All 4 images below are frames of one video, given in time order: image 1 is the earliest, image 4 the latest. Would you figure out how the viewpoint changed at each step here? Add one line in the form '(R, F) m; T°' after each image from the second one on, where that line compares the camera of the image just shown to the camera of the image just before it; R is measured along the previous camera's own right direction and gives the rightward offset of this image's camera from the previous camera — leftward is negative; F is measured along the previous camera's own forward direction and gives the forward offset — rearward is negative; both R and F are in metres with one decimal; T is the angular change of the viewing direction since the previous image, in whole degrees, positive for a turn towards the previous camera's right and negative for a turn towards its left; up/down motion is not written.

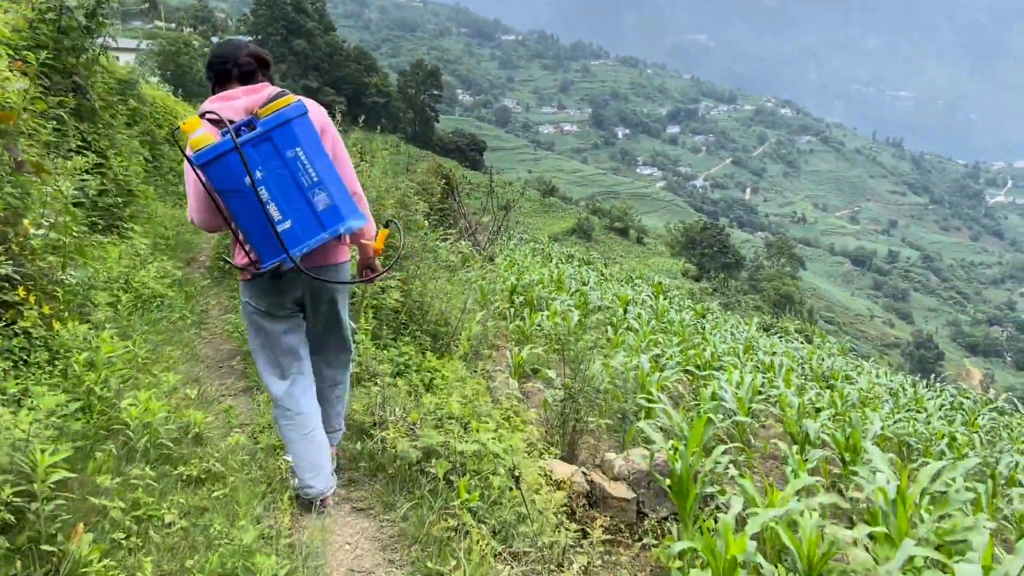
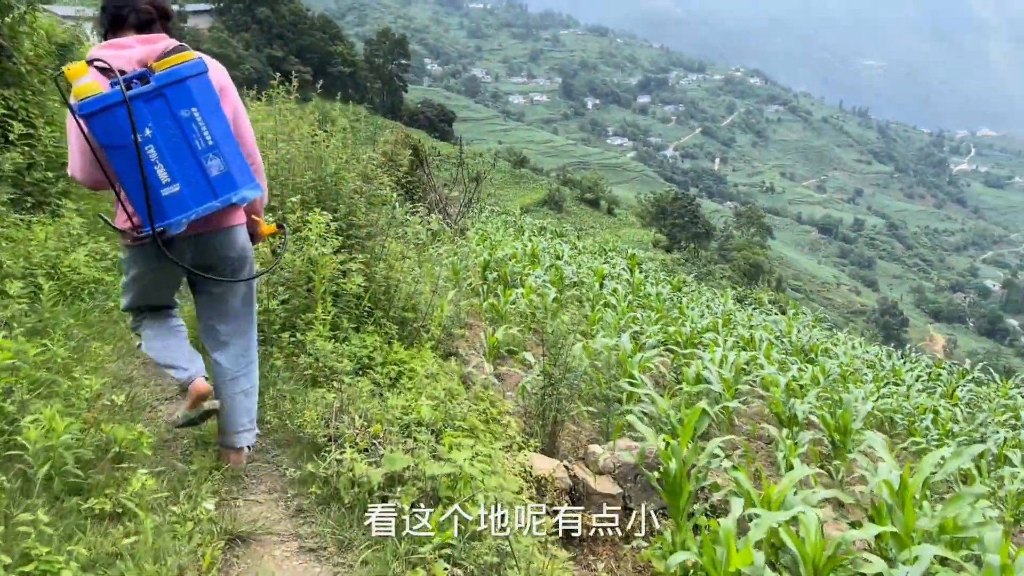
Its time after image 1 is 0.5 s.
(0.0, +0.3) m; +2°
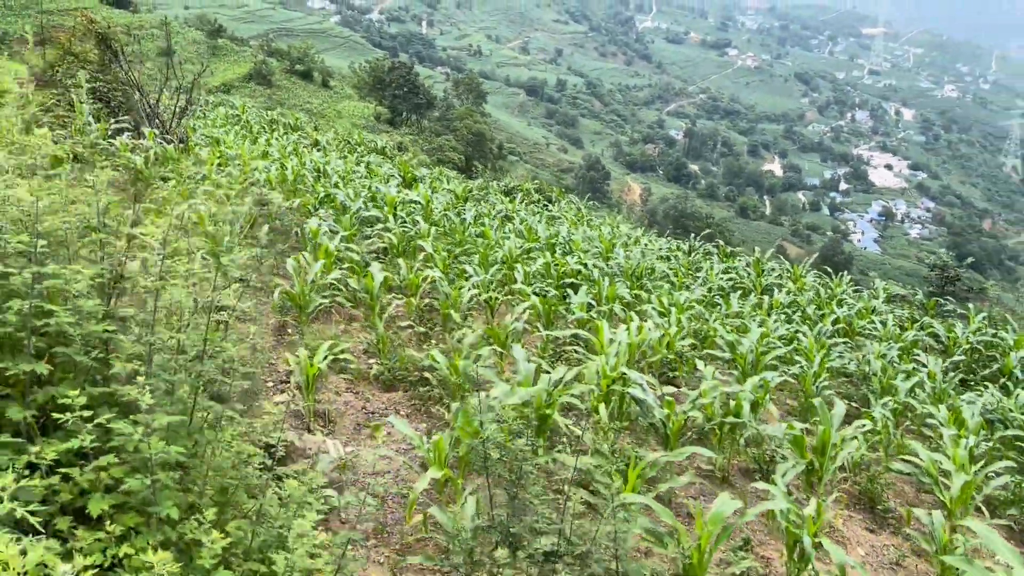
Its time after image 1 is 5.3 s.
(-0.4, +1.8) m; +18°
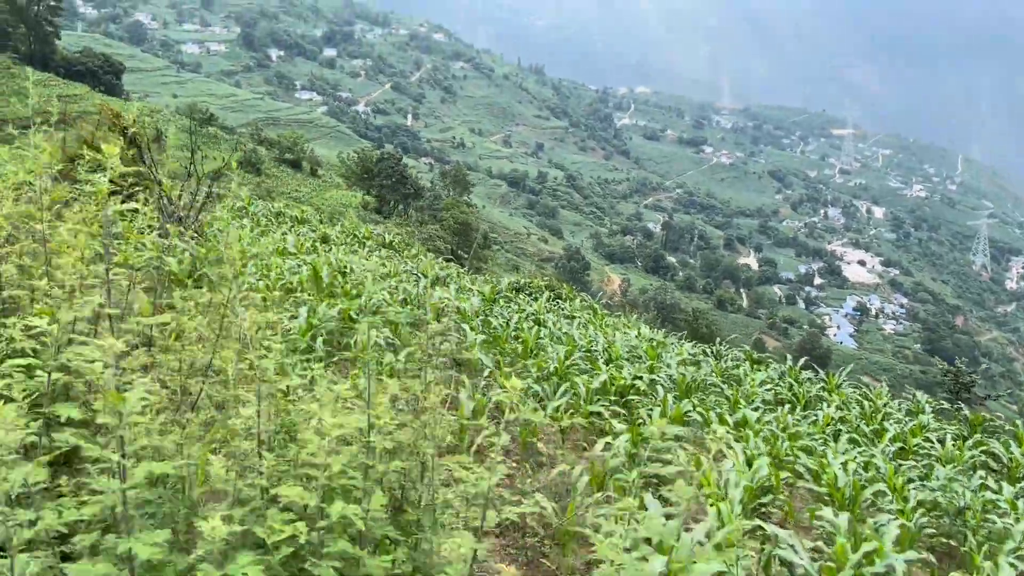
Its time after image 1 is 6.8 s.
(-0.6, +0.3) m; +1°
